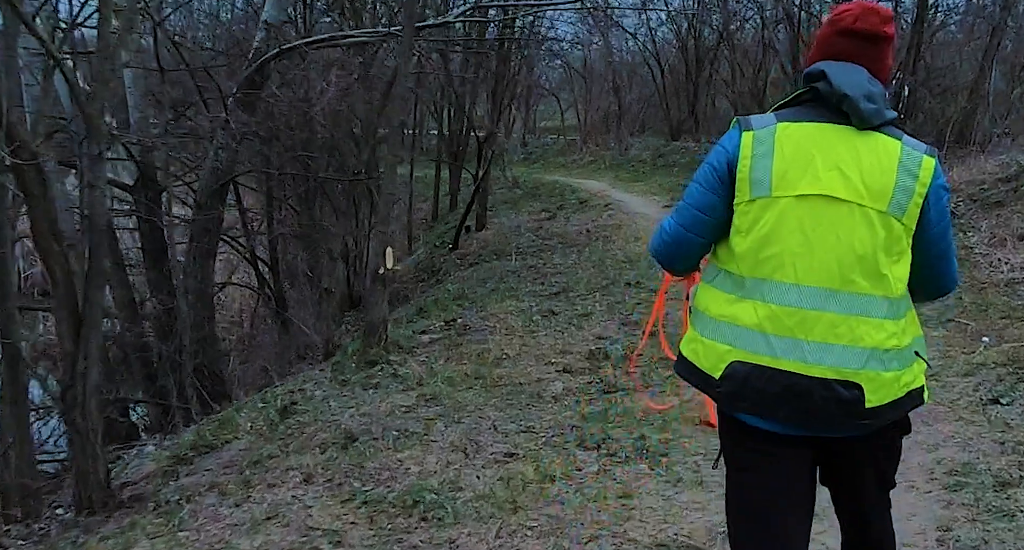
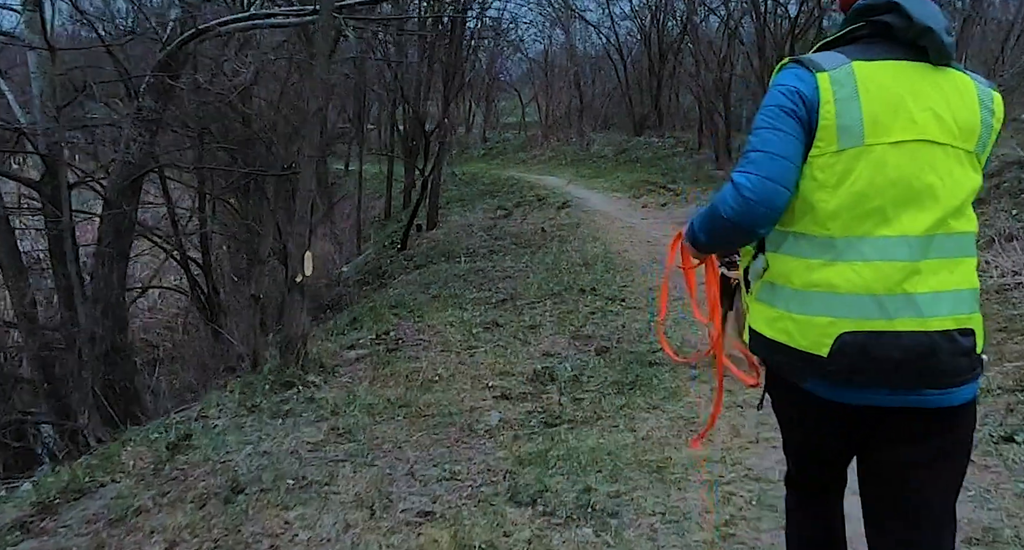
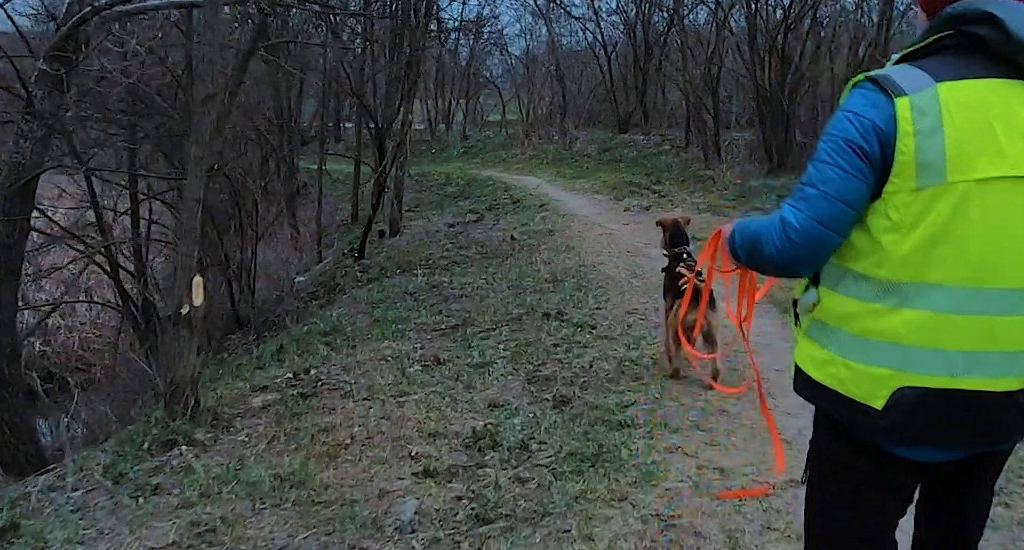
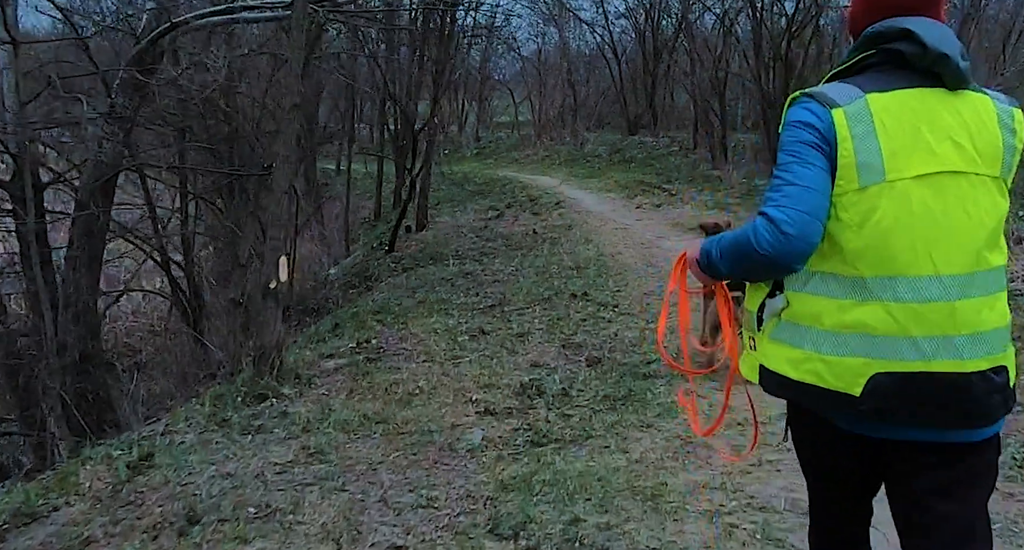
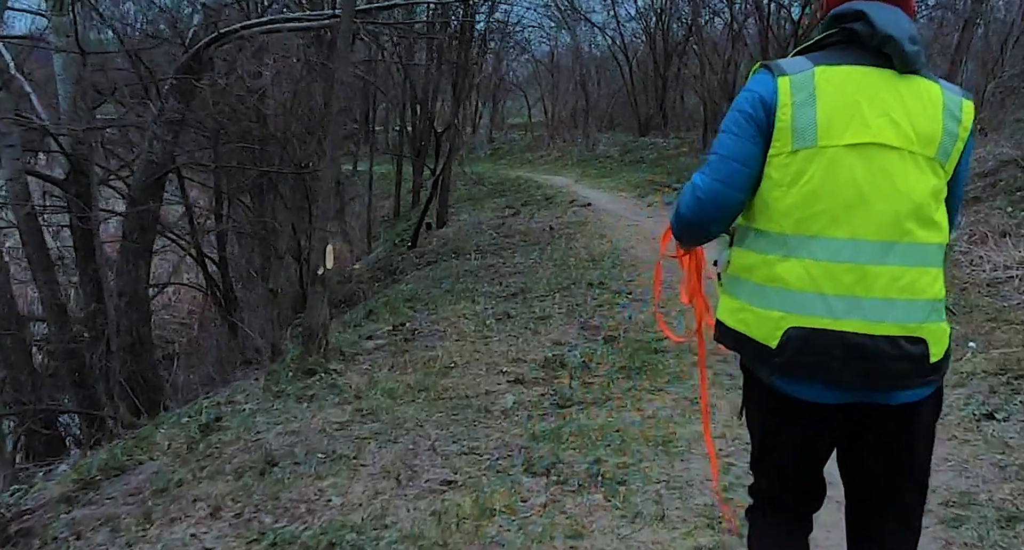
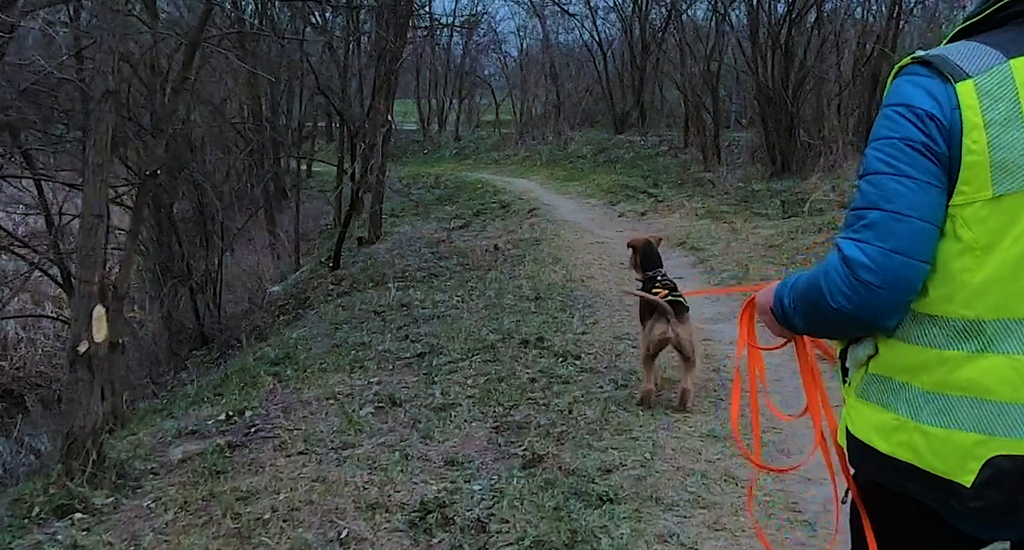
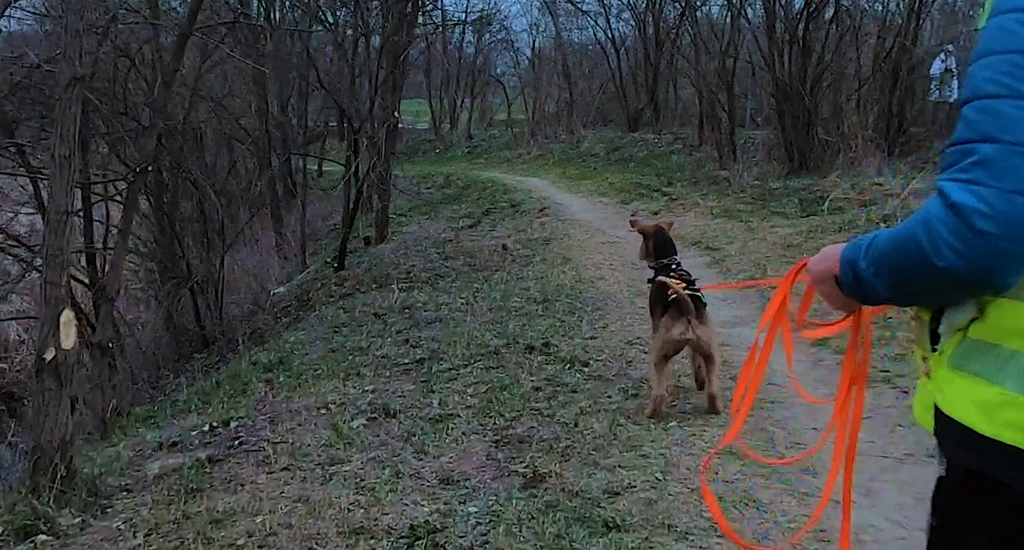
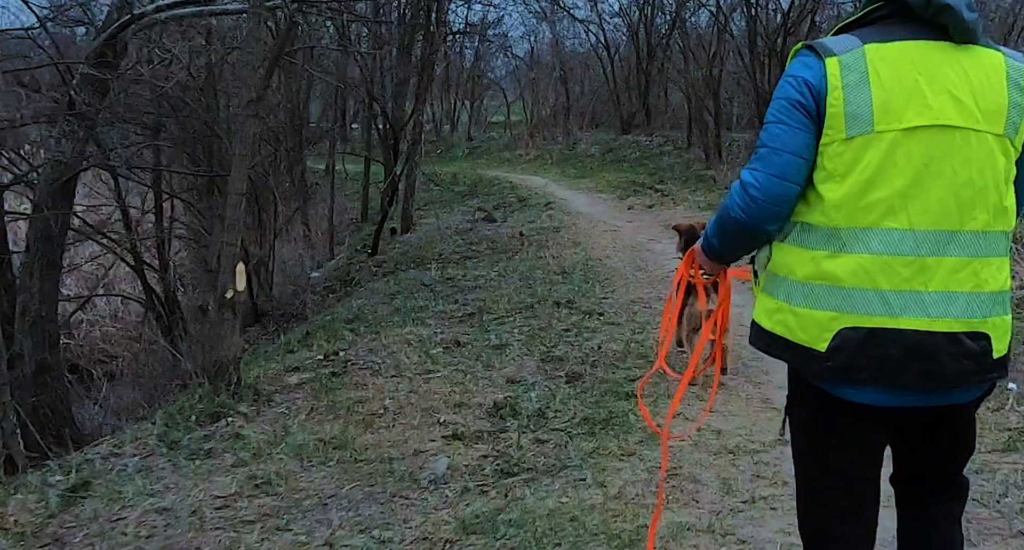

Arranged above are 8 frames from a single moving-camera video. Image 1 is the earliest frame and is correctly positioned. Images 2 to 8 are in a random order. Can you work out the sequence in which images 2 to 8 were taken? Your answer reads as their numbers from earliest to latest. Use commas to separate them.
5, 2, 4, 8, 3, 6, 7
